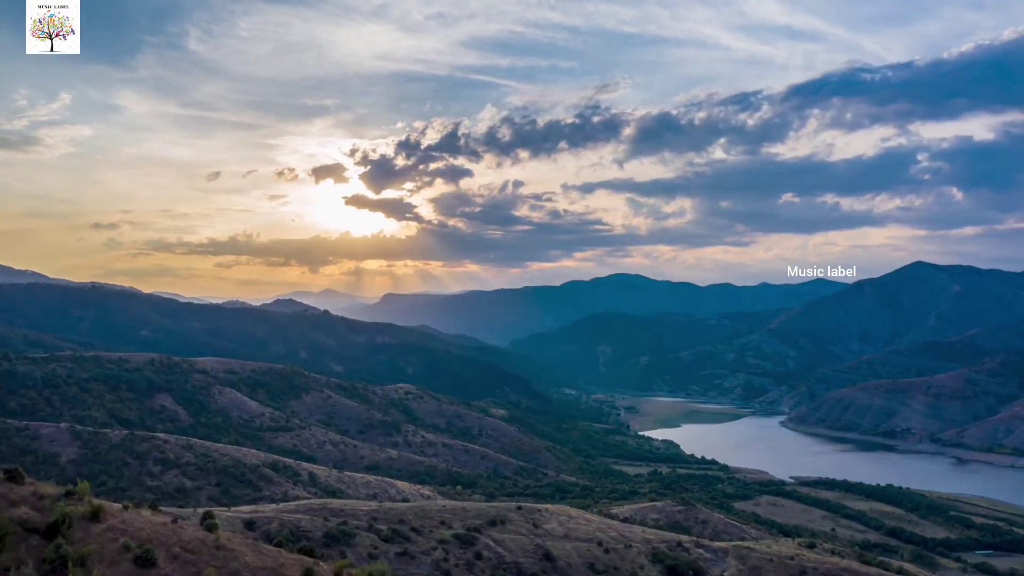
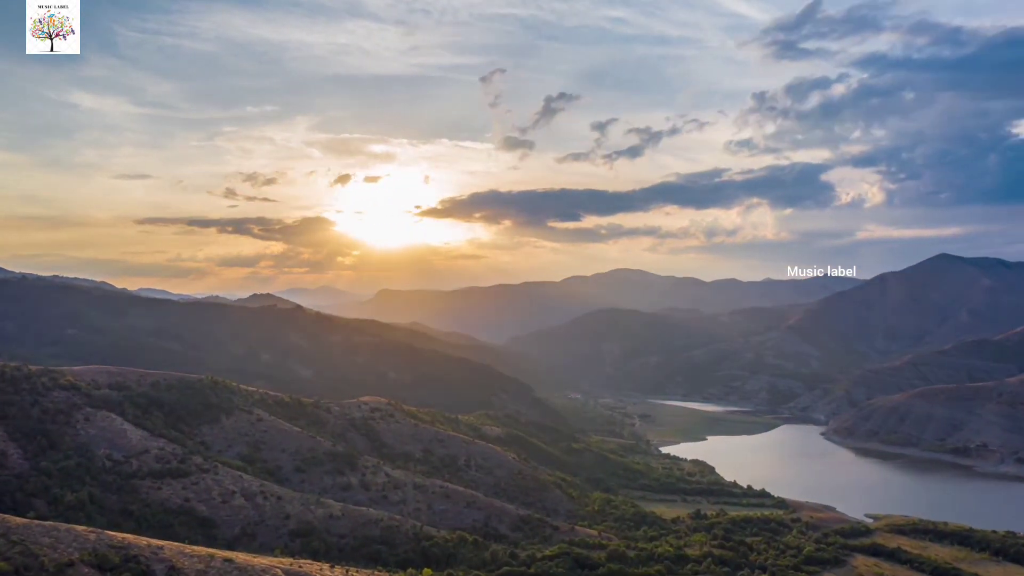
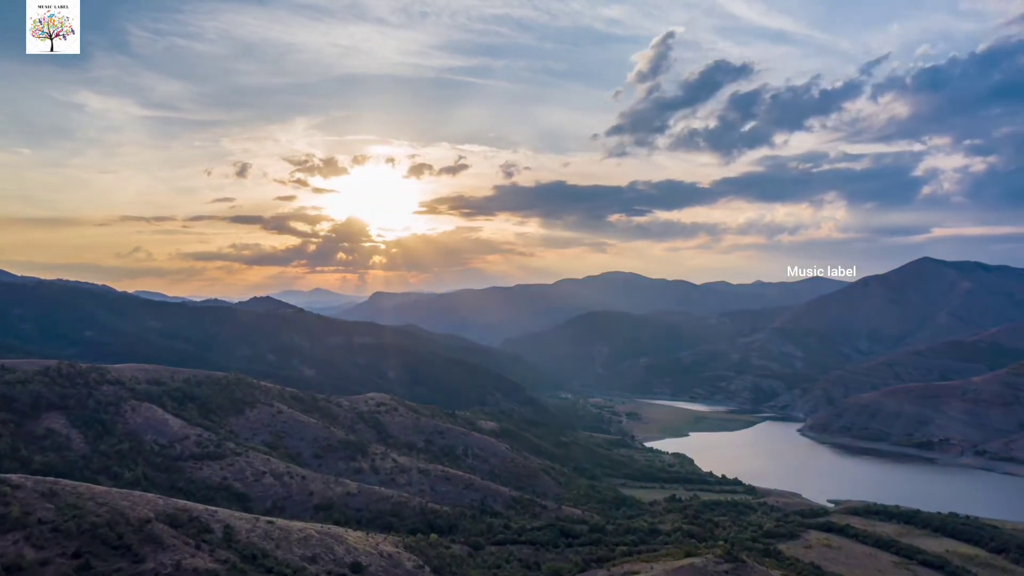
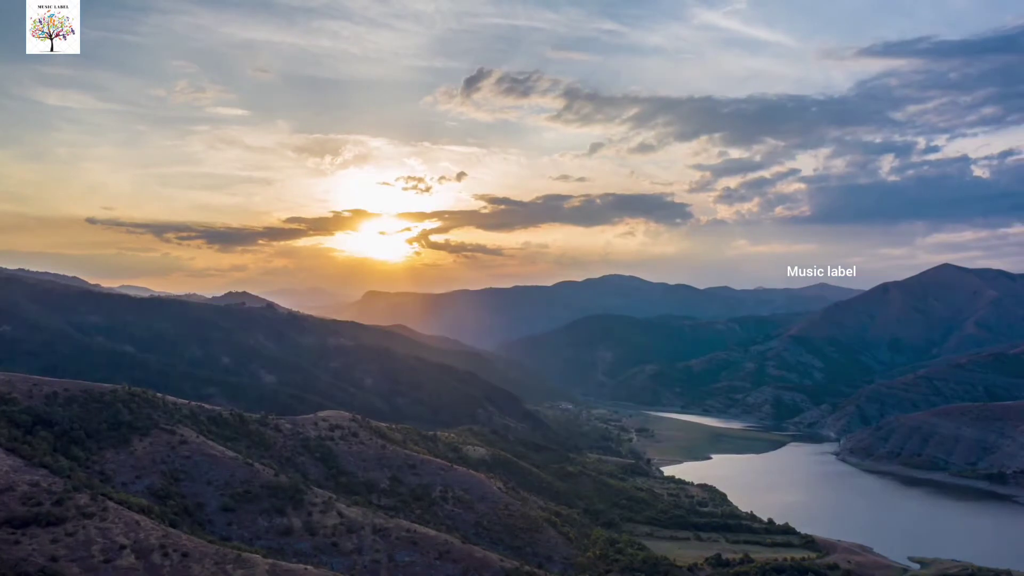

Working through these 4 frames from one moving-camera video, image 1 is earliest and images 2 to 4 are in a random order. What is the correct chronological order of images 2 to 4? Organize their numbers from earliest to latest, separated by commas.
3, 2, 4
